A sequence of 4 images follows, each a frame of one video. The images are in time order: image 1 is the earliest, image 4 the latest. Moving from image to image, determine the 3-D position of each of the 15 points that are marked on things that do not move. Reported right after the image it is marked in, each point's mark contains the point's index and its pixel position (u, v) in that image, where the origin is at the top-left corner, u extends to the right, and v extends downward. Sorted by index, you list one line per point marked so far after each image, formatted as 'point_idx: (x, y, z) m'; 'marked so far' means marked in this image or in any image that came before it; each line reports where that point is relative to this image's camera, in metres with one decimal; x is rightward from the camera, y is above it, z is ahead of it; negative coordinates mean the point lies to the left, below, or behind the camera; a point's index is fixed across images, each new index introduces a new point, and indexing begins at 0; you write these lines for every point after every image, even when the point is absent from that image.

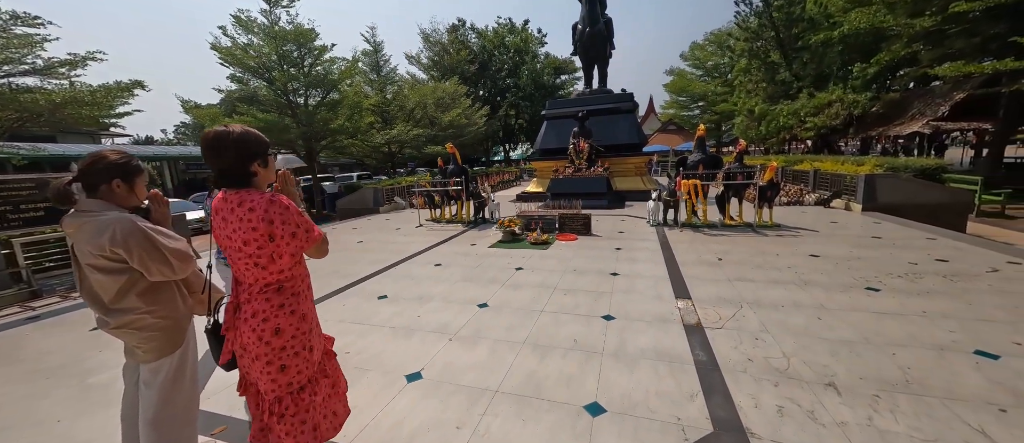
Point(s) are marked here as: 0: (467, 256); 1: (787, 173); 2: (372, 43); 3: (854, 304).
0: (-0.8, -0.6, +6.0) m
1: (+9.7, +1.7, +12.5) m
2: (-7.6, +9.8, +19.2) m
3: (+3.4, -0.8, +3.5) m
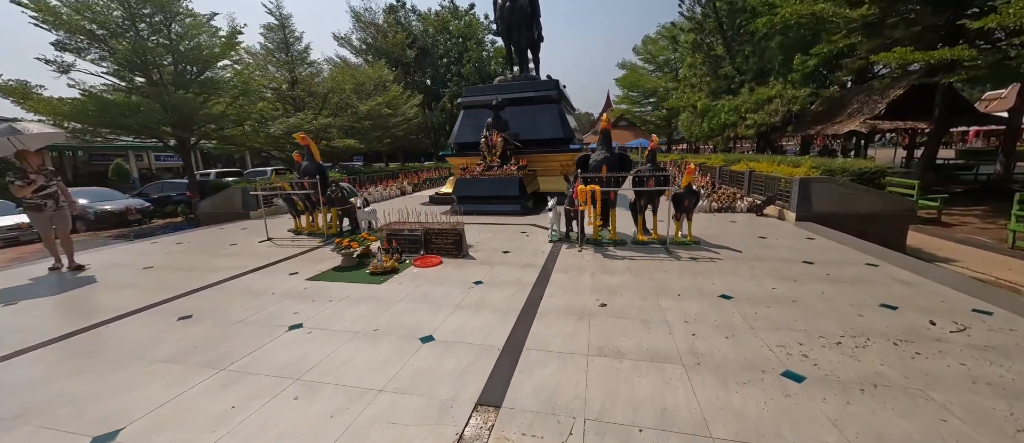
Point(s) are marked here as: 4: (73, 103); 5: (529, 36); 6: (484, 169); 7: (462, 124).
0: (-3.0, -0.9, +4.1) m
1: (+6.9, +1.6, +11.4) m
2: (-11.0, +9.6, +16.5) m
3: (+1.4, -1.1, +2.0) m
4: (-13.1, +3.5, +10.5) m
5: (+0.5, +6.0, +11.4) m
6: (-0.7, +1.4, +9.2) m
7: (-1.5, +3.0, +10.9) m
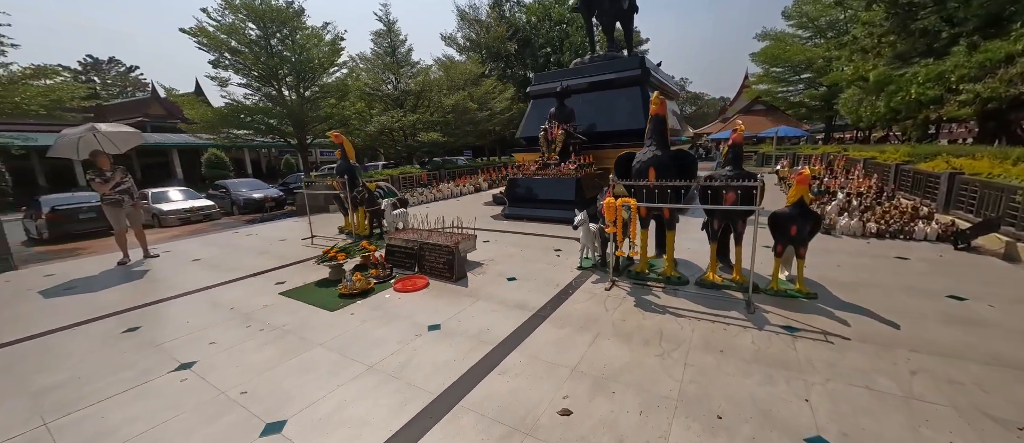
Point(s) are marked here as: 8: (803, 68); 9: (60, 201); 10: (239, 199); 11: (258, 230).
0: (-3.2, -0.9, +3.8) m
1: (+8.5, +1.0, +7.7) m
2: (-6.4, +10.1, +17.8) m
3: (+0.3, -1.5, +0.5) m
4: (-10.6, +4.1, +13.0) m
5: (+2.7, +5.8, +9.5) m
6: (+0.6, +1.2, +7.9) m
7: (+0.5, +2.9, +9.8) m
8: (+16.3, +8.7, +19.9) m
9: (-13.6, +0.6, +10.6) m
10: (-11.4, +0.9, +14.8) m
11: (-6.0, -0.2, +8.3) m
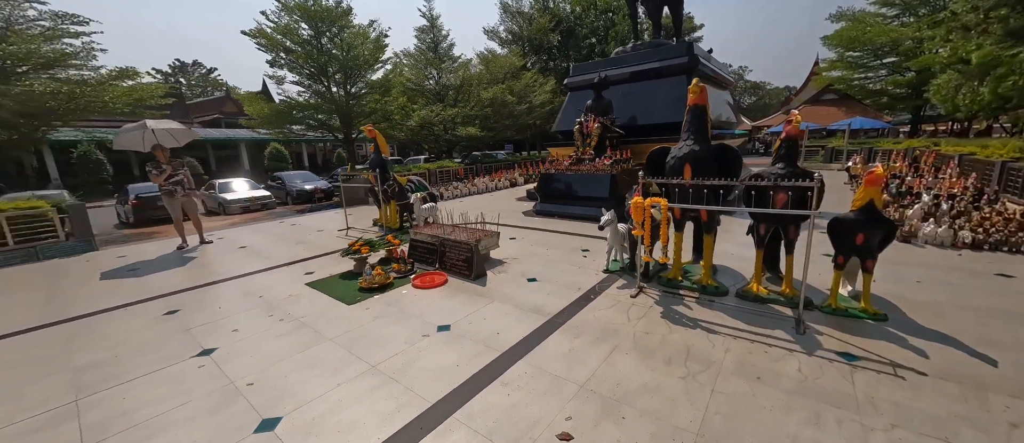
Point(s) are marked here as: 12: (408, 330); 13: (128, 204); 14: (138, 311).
0: (-3.0, -0.8, +4.0) m
1: (+9.2, +0.9, +6.5) m
2: (-4.3, +10.5, +18.1) m
3: (0.0, -1.5, +0.3) m
4: (-9.2, +4.5, +13.9) m
5: (+3.7, +5.8, +8.9) m
6: (+1.3, +1.3, +7.6) m
7: (+1.4, +3.0, +9.4) m
8: (+18.5, +8.5, +17.6) m
9: (-12.5, +1.1, +11.9) m
10: (-9.8, +1.4, +15.8) m
11: (-5.2, 0.0, +8.8) m
12: (-0.9, -0.9, +3.1) m
13: (-12.4, +0.6, +11.4) m
14: (-4.0, -0.9, +3.8) m
